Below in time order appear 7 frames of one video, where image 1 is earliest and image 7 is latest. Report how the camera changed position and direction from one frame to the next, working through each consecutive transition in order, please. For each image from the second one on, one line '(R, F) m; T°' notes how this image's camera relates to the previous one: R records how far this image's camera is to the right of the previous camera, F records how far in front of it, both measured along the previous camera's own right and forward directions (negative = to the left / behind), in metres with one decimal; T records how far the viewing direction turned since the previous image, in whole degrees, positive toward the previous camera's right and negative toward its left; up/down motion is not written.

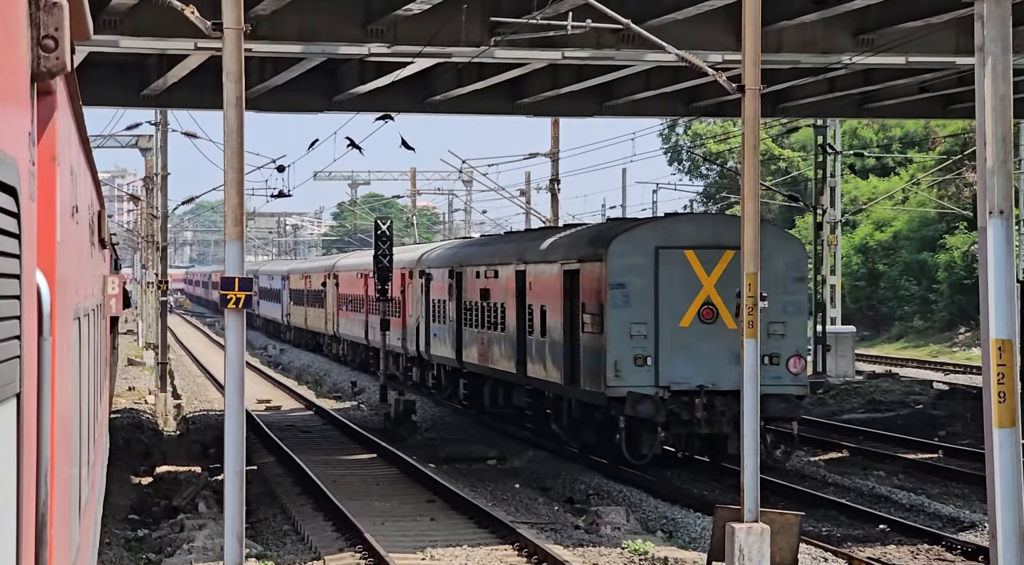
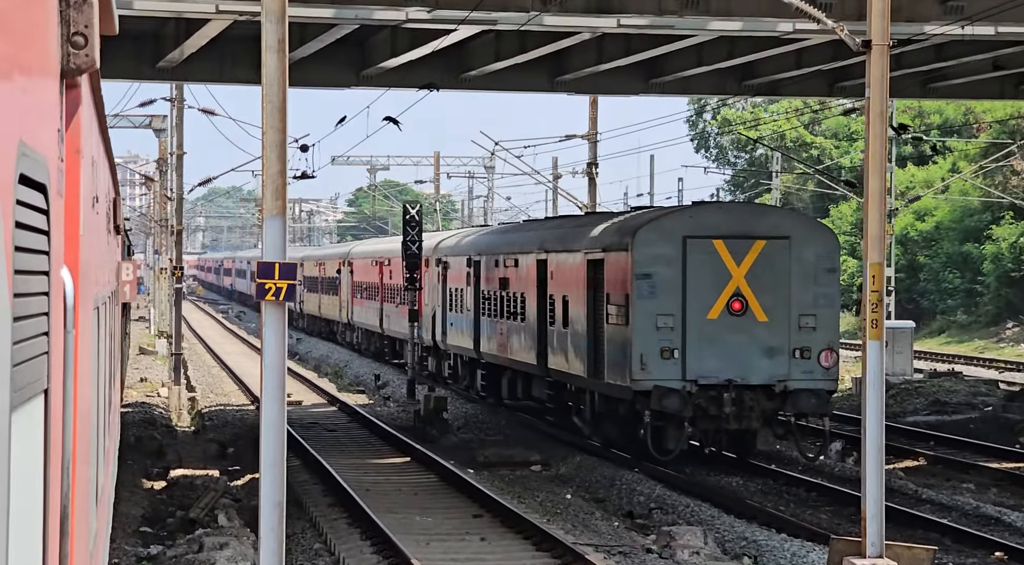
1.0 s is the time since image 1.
(-0.3, +1.3) m; 0°
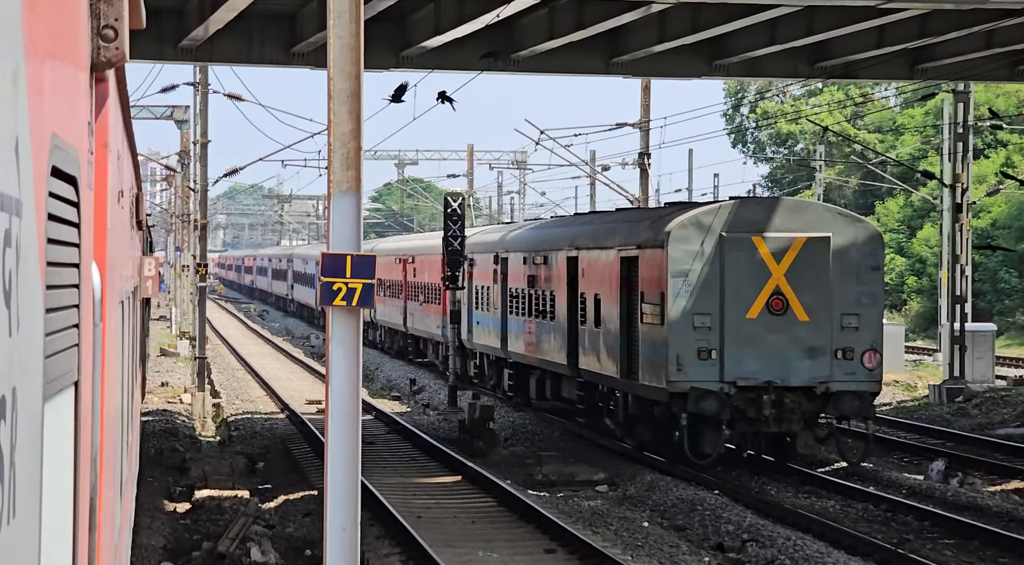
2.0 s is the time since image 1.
(-0.4, +1.4) m; -1°
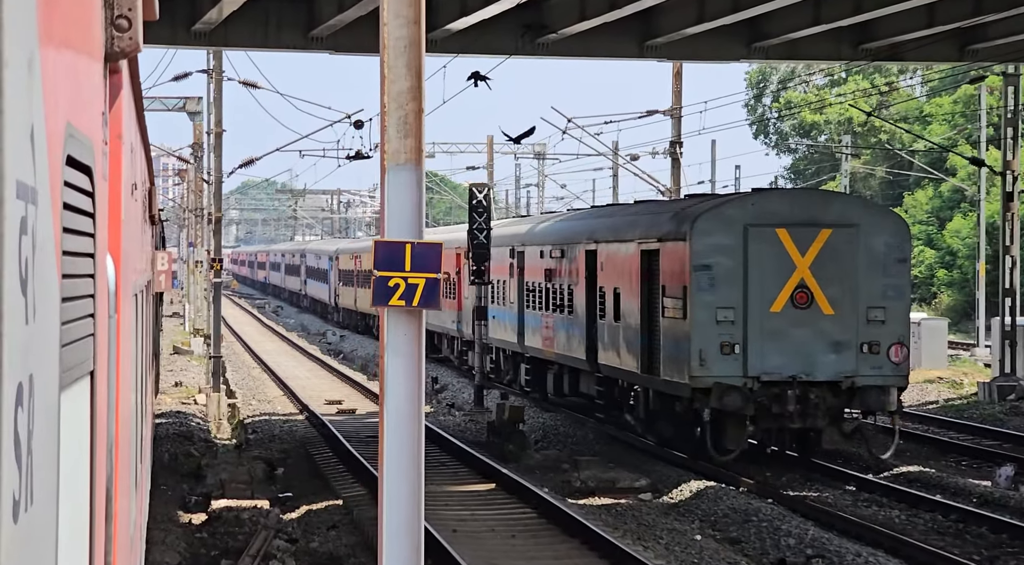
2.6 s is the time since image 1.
(-0.2, +0.8) m; 0°
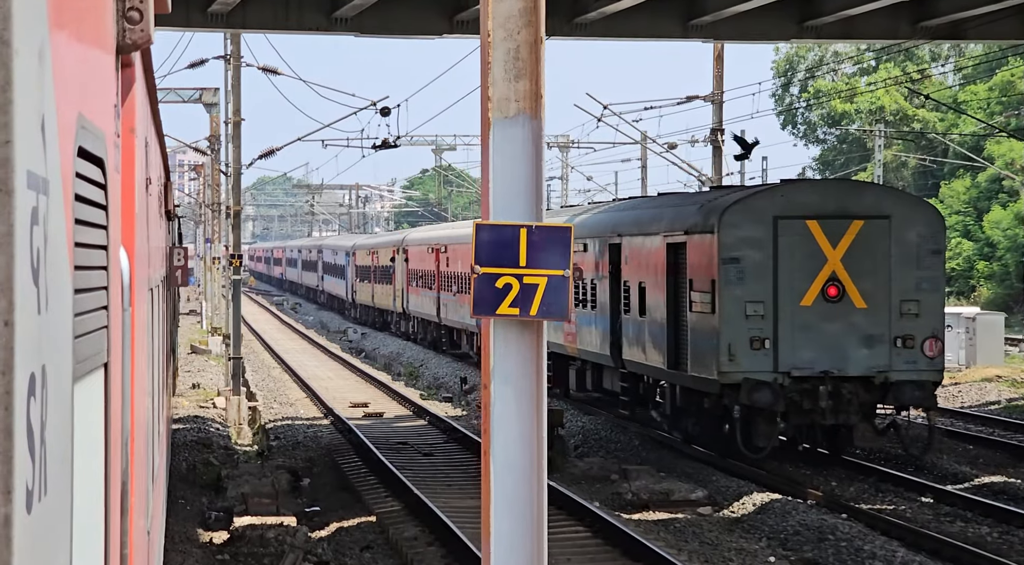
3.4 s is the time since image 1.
(-0.2, +0.9) m; -1°
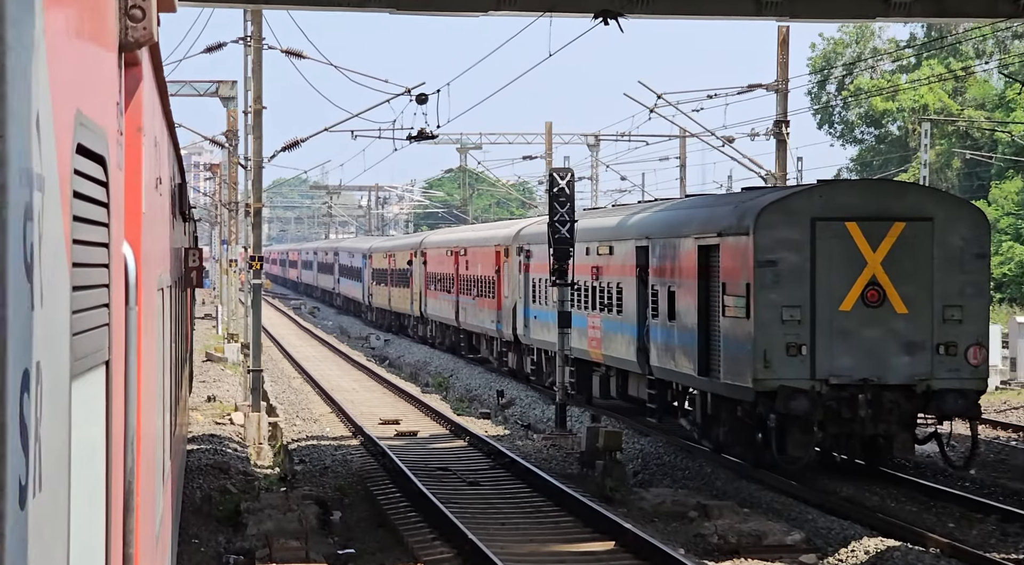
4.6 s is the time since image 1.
(-0.3, +1.6) m; -1°
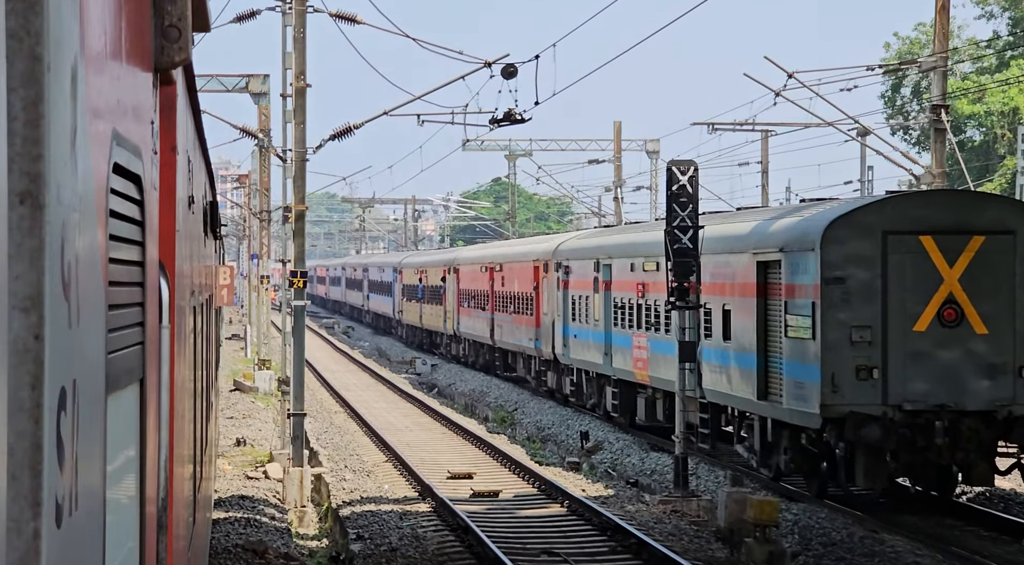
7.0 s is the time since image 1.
(-0.6, +3.1) m; -1°
